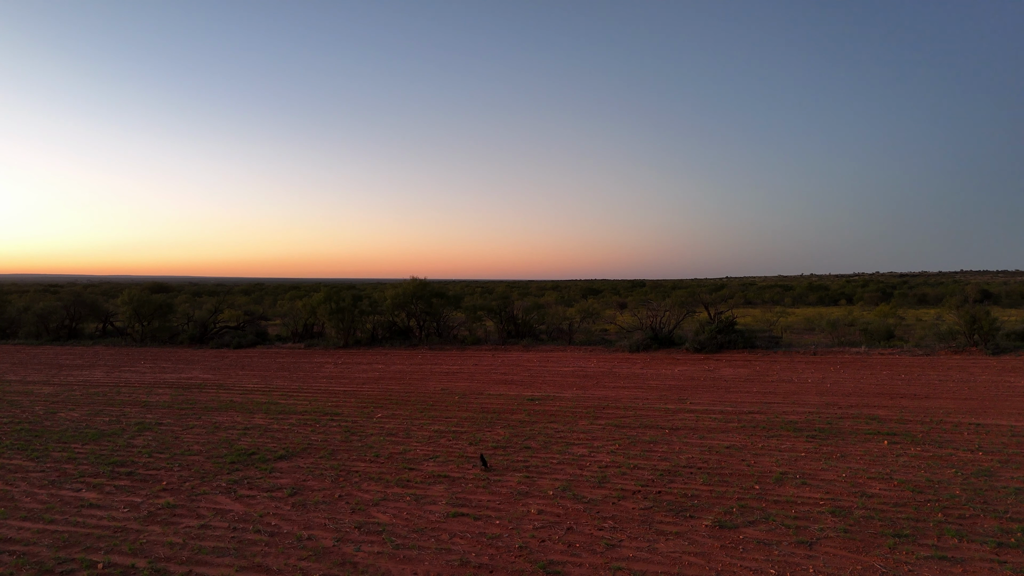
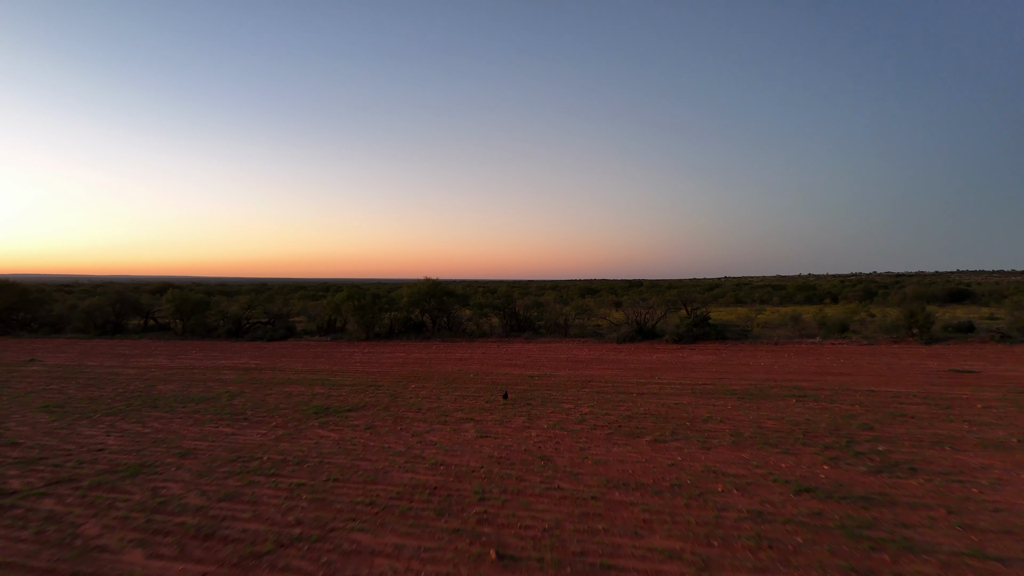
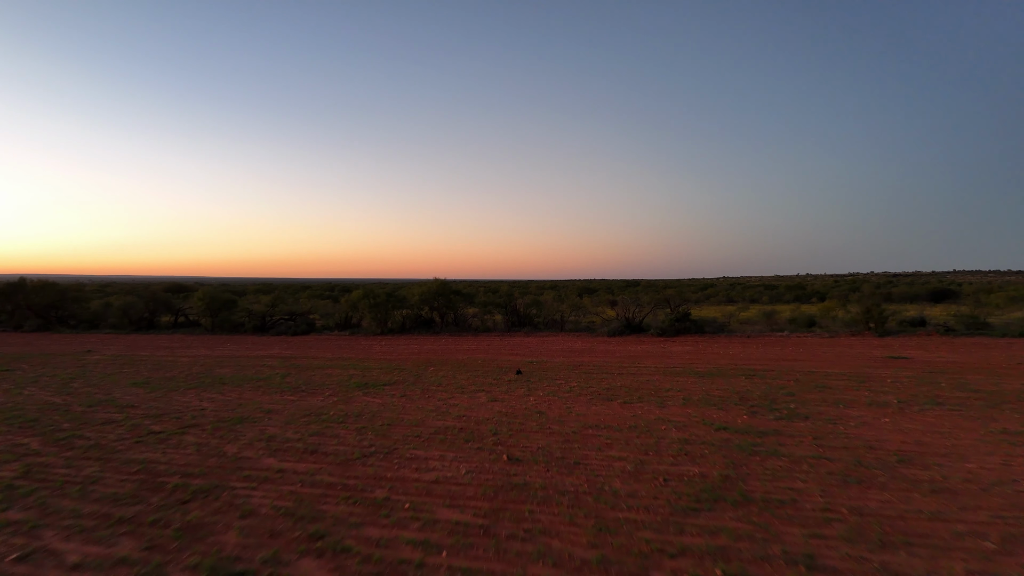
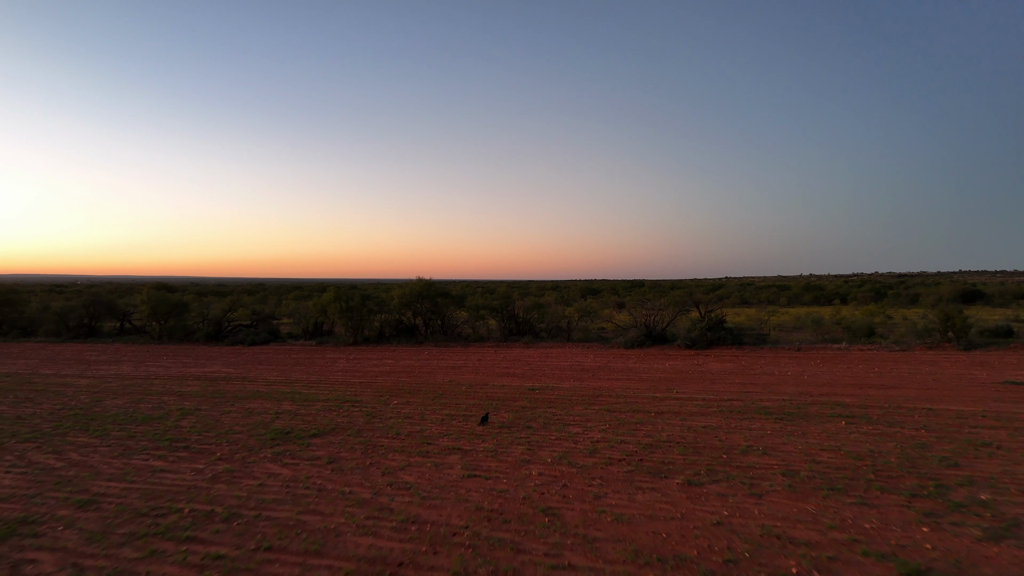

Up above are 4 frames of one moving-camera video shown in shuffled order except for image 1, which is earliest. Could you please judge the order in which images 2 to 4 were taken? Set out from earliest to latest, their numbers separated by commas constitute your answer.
4, 2, 3
